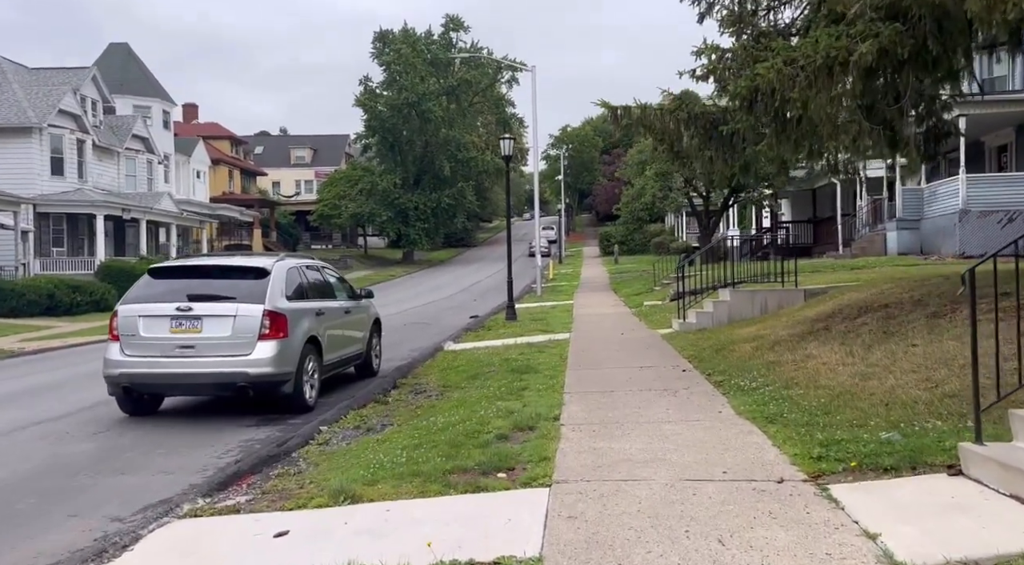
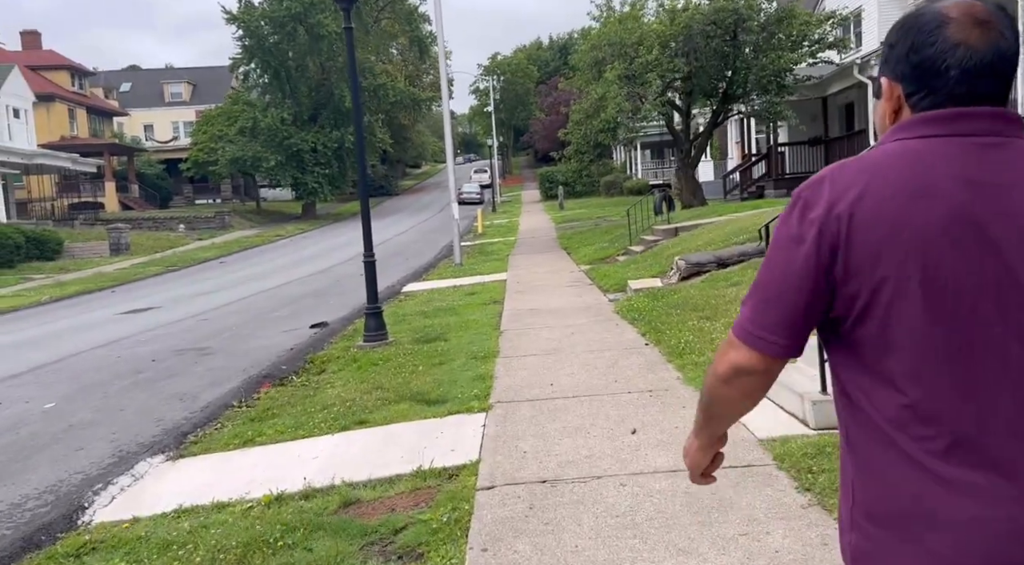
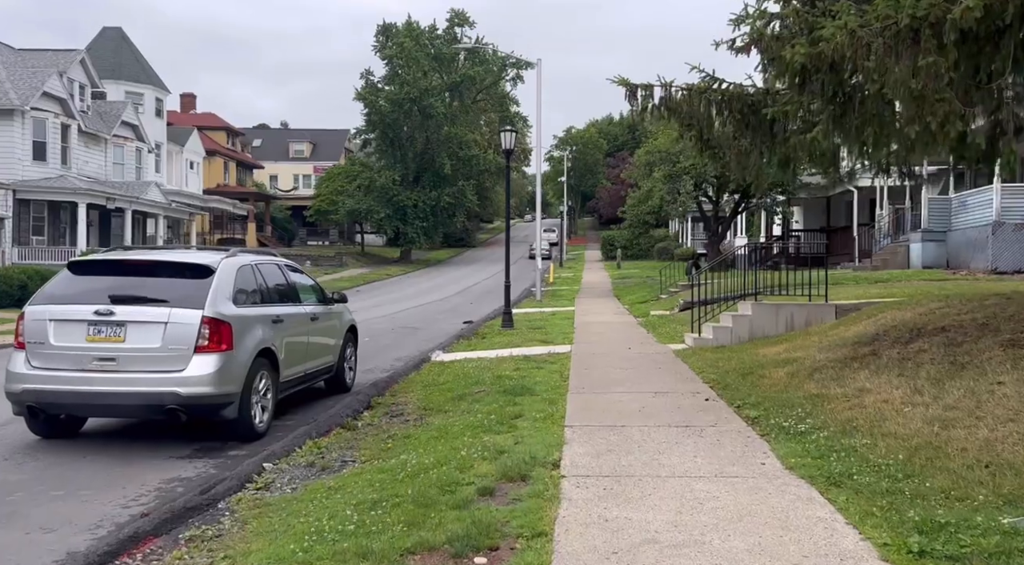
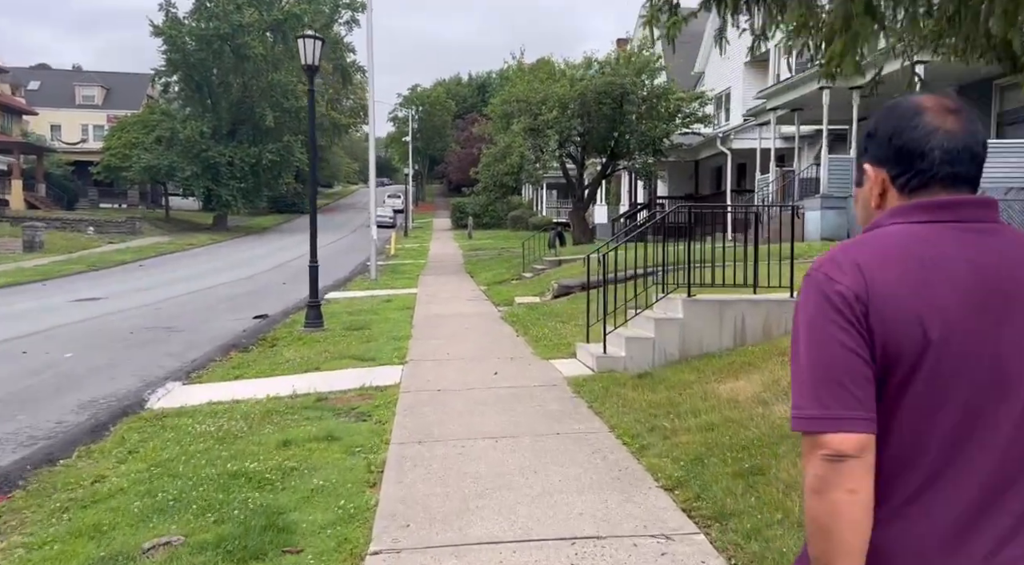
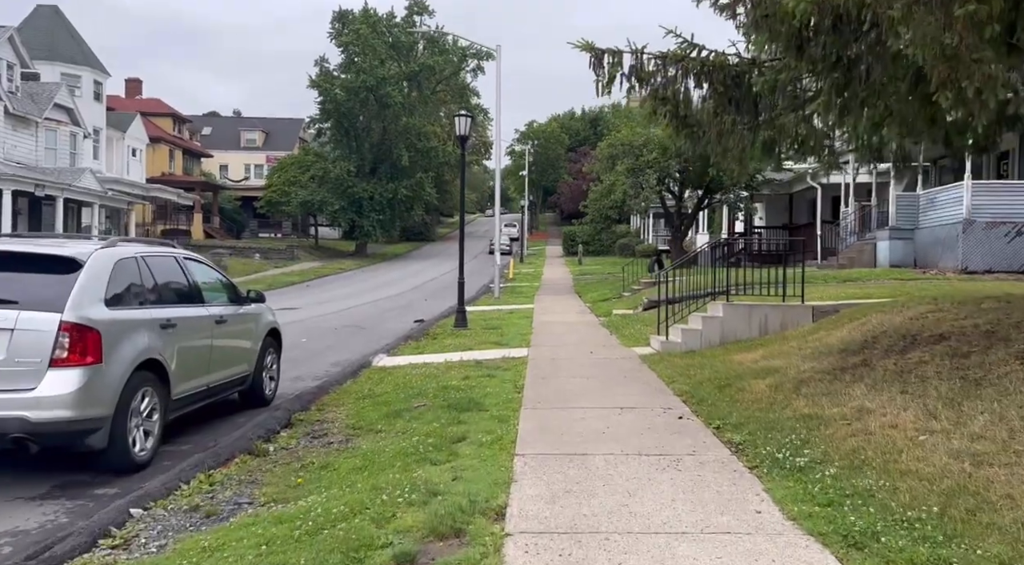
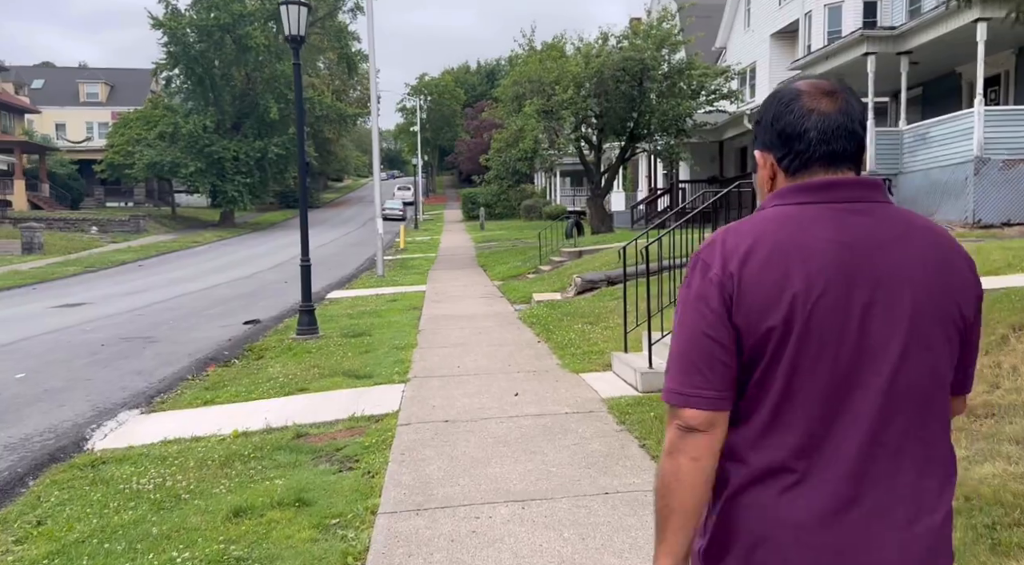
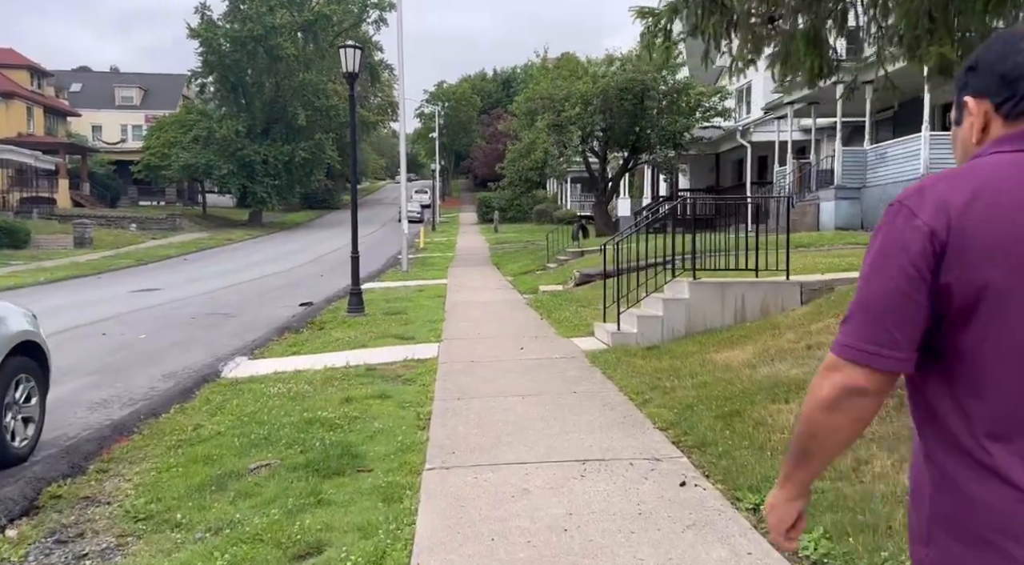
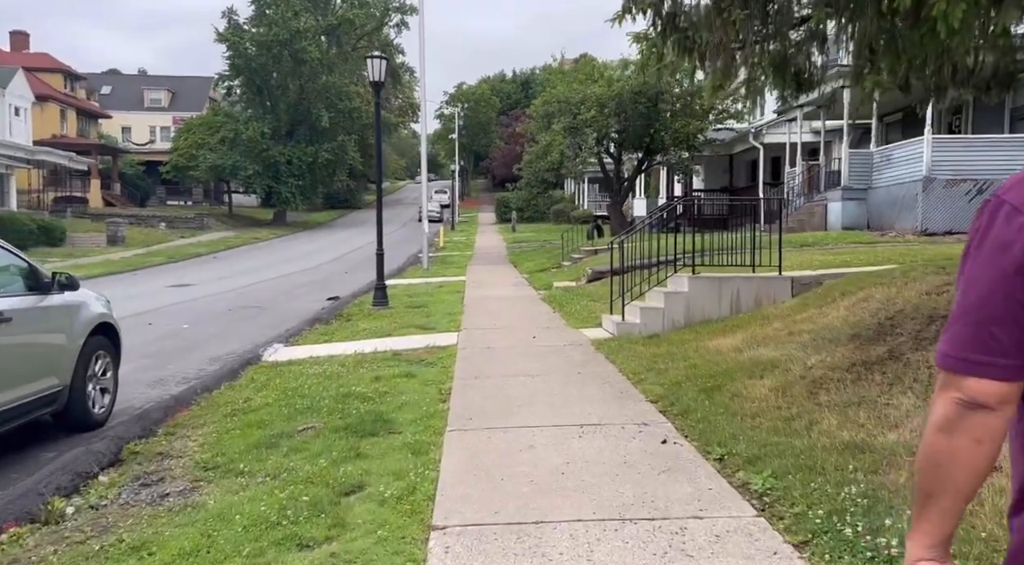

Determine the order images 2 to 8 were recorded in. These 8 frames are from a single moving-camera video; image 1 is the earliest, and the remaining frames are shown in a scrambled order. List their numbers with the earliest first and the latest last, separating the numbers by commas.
3, 5, 8, 7, 4, 6, 2
